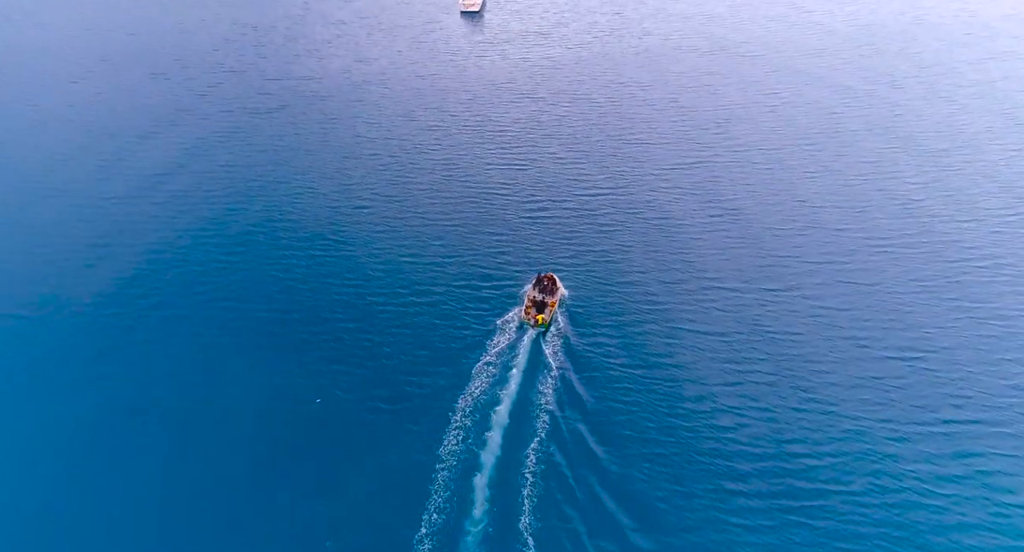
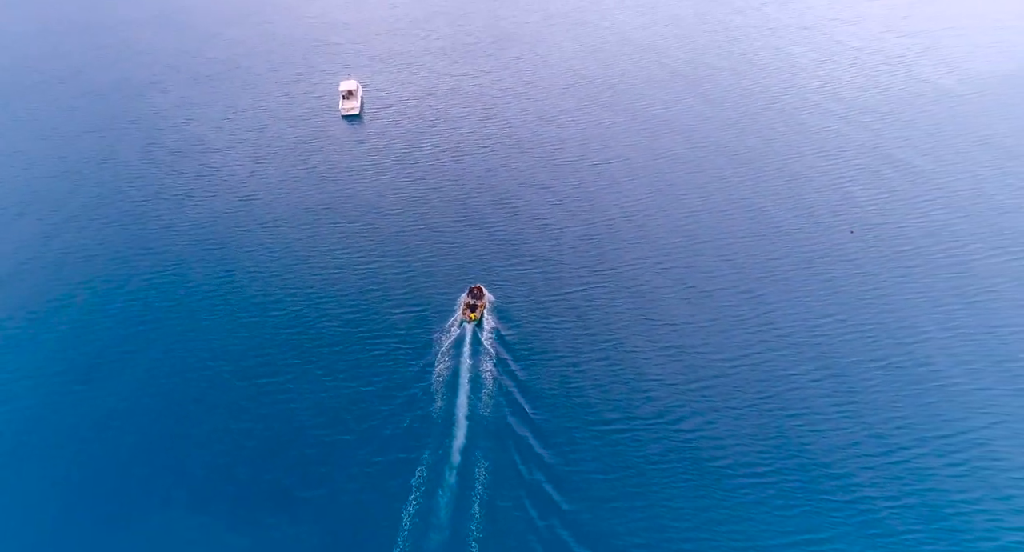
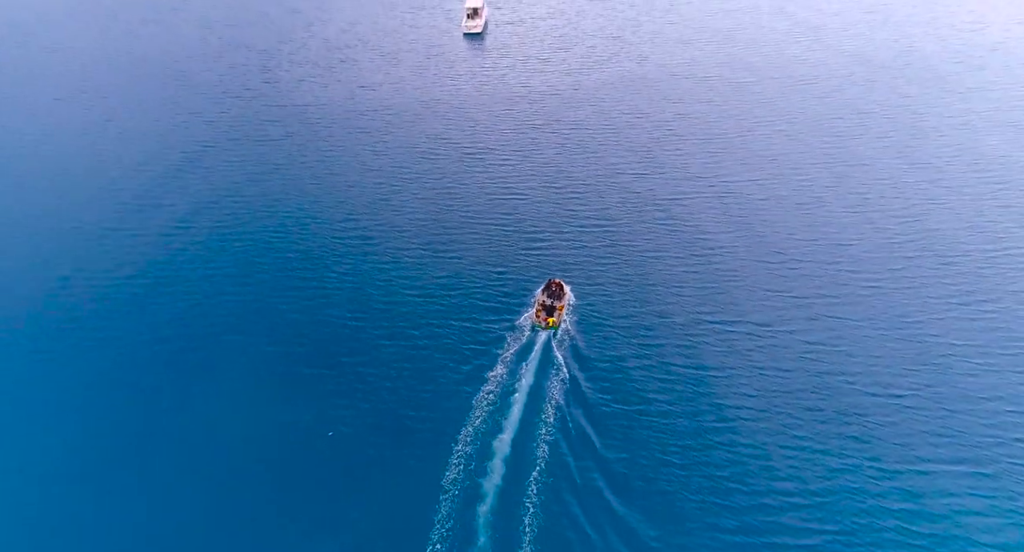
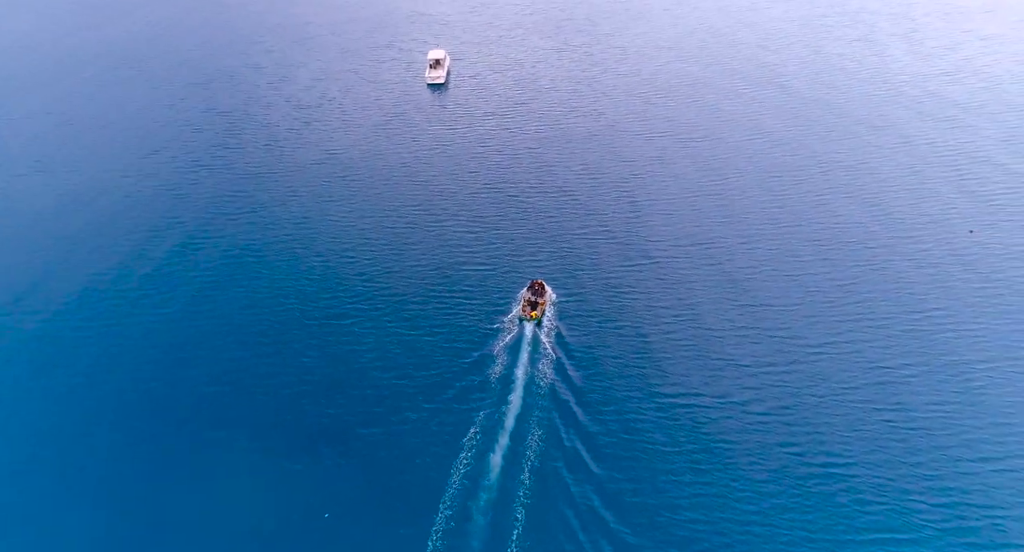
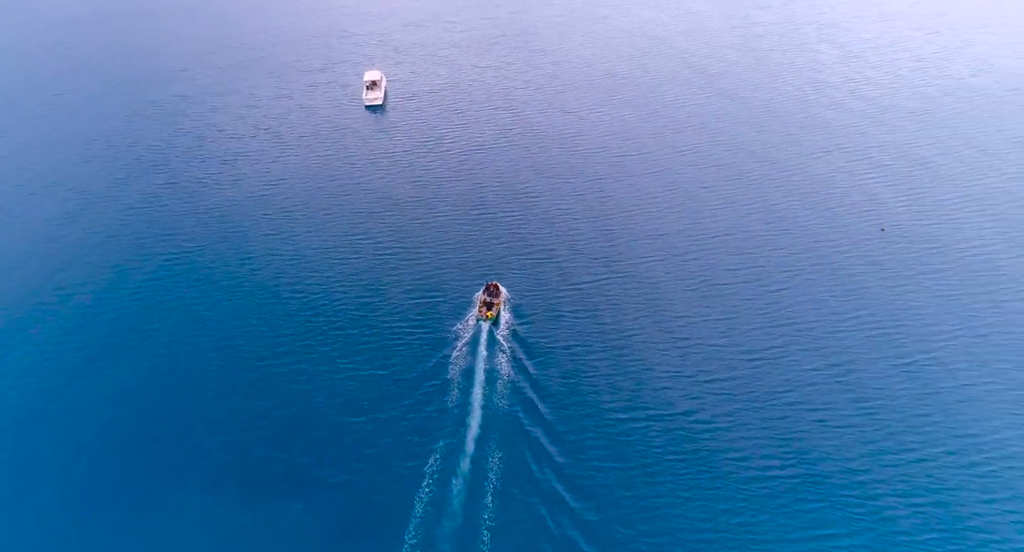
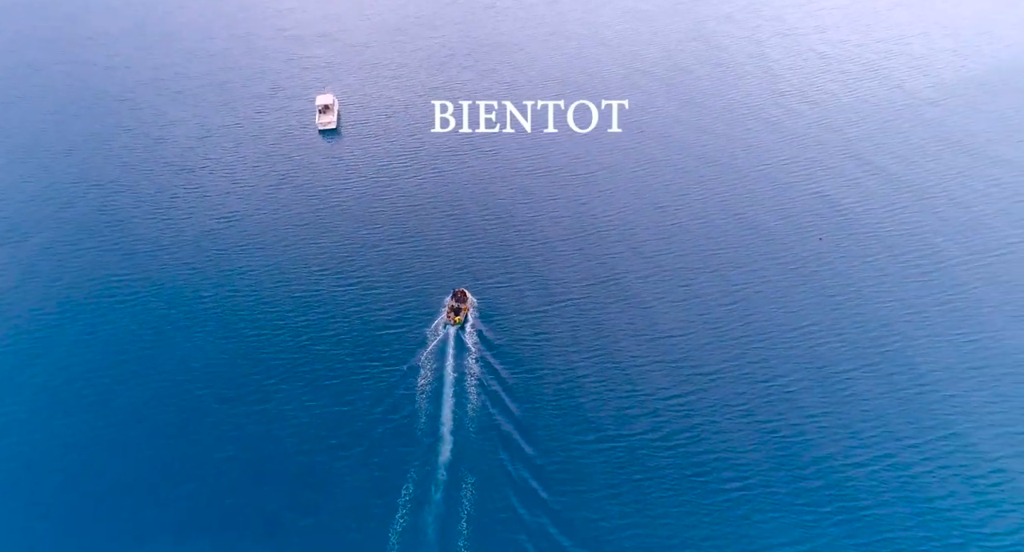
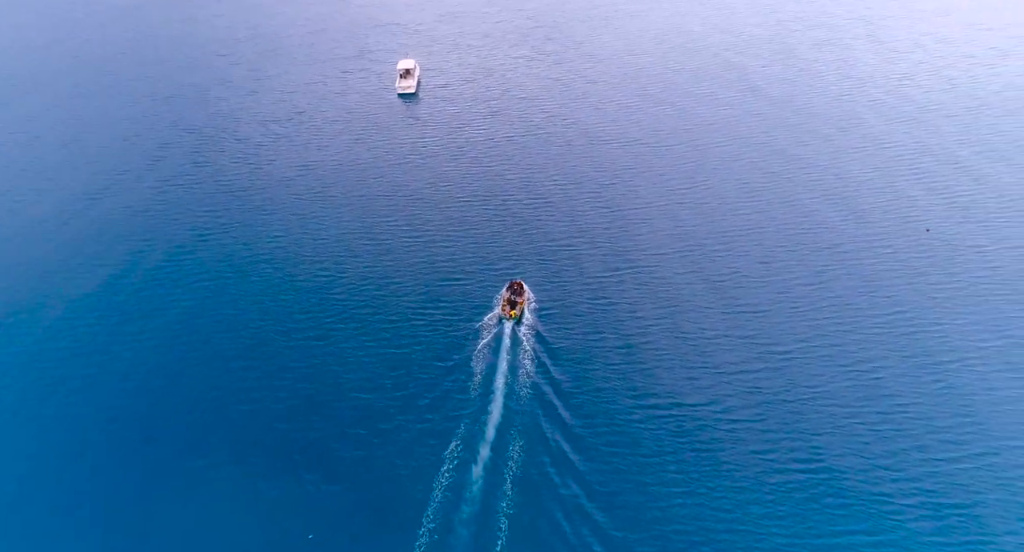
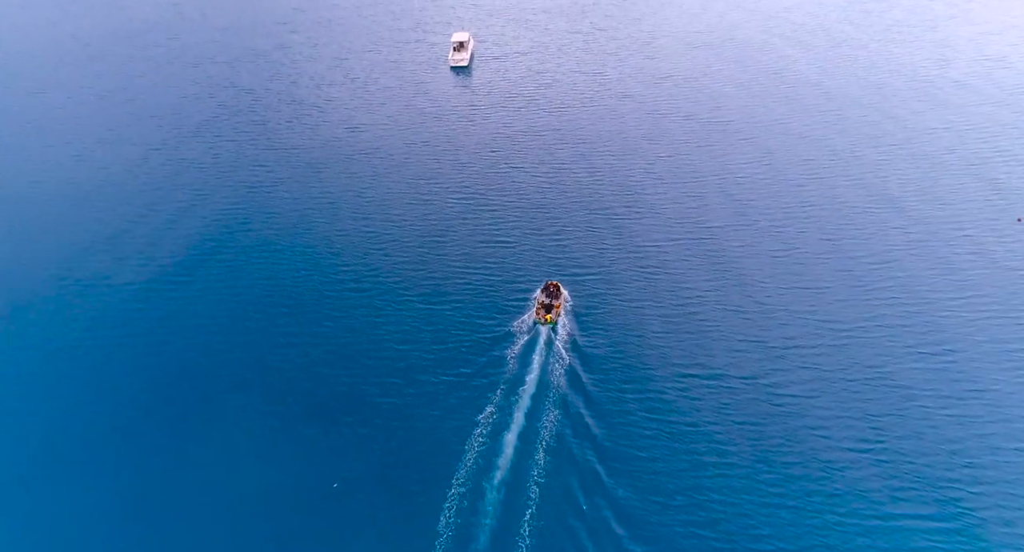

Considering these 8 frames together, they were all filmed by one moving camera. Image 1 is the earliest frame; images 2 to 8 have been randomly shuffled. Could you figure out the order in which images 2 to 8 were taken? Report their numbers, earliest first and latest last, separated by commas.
3, 8, 4, 7, 5, 2, 6
